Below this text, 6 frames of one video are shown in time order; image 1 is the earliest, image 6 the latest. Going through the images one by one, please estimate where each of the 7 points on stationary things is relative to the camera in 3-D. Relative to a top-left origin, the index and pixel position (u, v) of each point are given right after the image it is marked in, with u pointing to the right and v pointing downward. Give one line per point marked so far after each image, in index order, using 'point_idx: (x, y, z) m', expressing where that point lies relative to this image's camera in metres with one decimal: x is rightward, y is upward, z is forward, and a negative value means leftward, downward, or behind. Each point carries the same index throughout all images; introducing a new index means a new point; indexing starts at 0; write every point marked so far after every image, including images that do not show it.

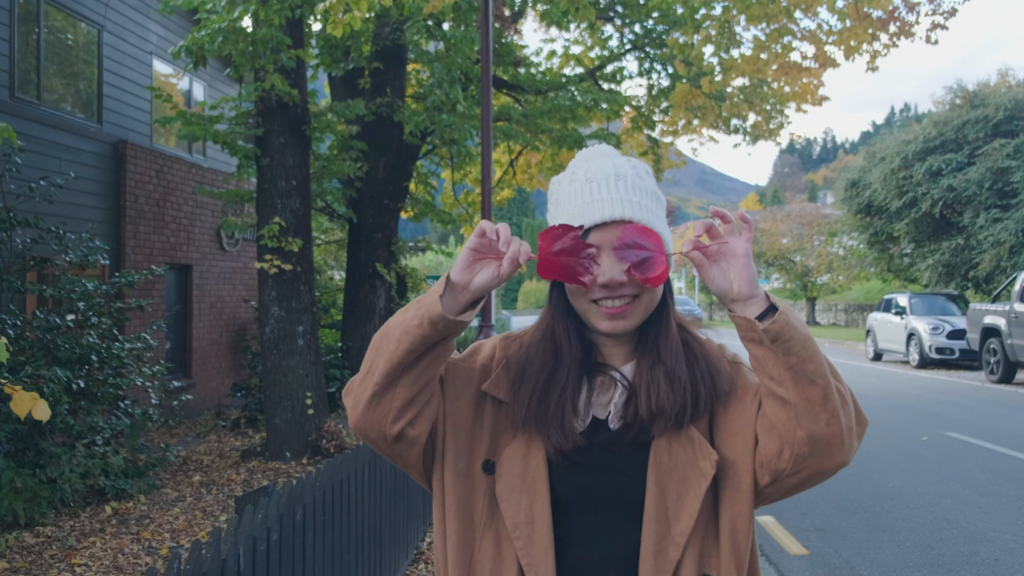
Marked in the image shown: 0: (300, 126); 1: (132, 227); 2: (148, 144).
0: (-1.4, +1.0, +7.3) m
1: (-3.4, +0.5, +10.2) m
2: (-3.4, +1.4, +10.9) m
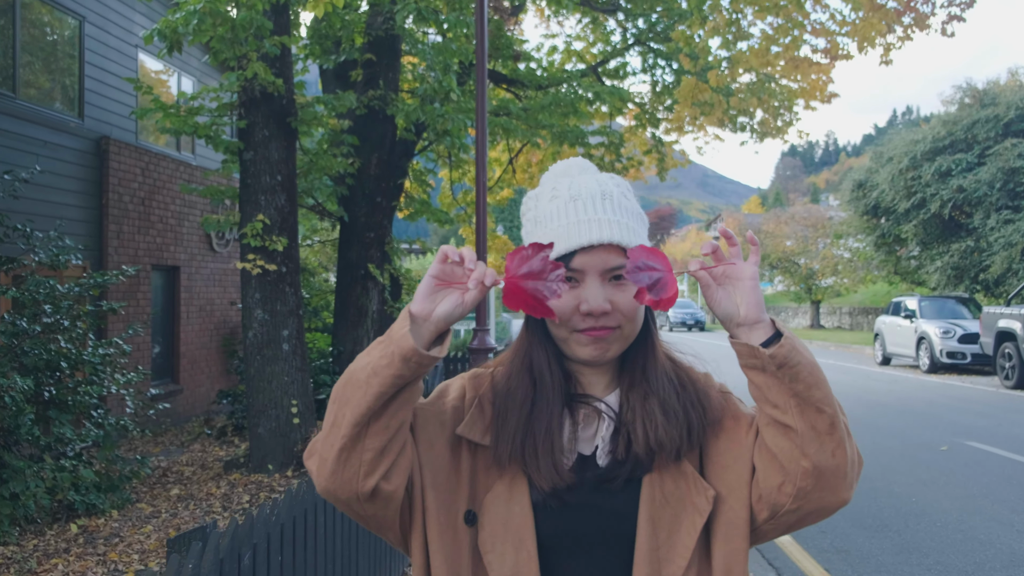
0: (-1.4, +1.0, +6.9) m
1: (-3.4, +0.5, +9.8) m
2: (-3.4, +1.3, +10.5) m
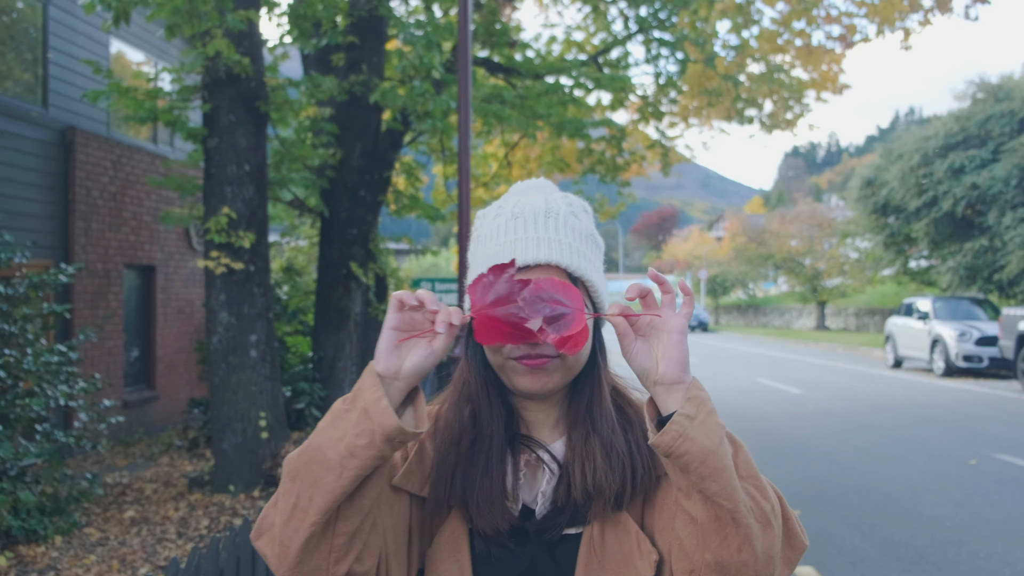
0: (-1.4, +1.0, +6.3) m
1: (-3.4, +0.5, +9.2) m
2: (-3.5, +1.3, +9.9) m
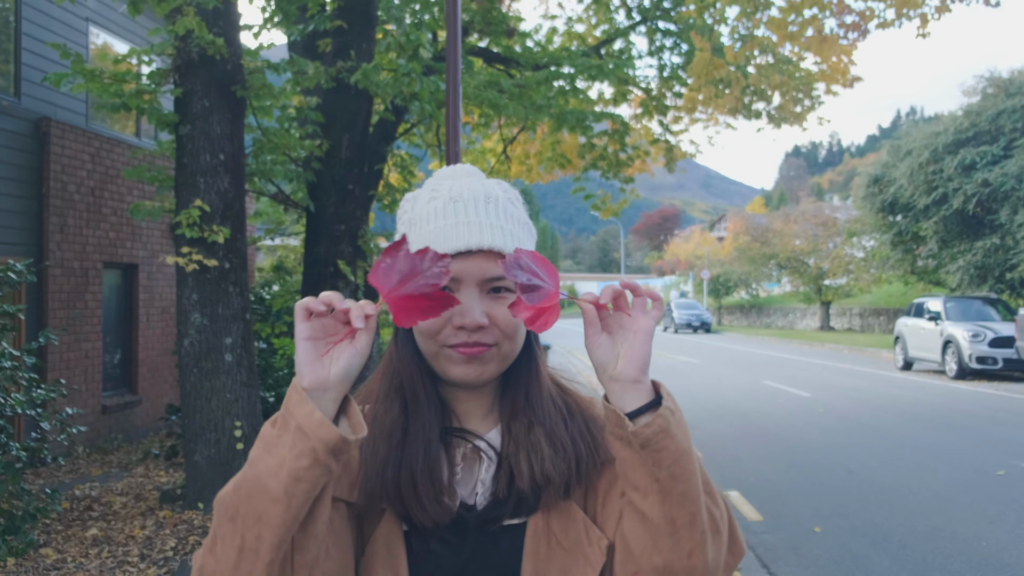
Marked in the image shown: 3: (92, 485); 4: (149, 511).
0: (-1.4, +1.0, +5.8) m
1: (-3.4, +0.5, +8.7) m
2: (-3.5, +1.3, +9.4) m
3: (-2.5, -1.2, +6.7) m
4: (-1.8, -1.1, +5.8) m
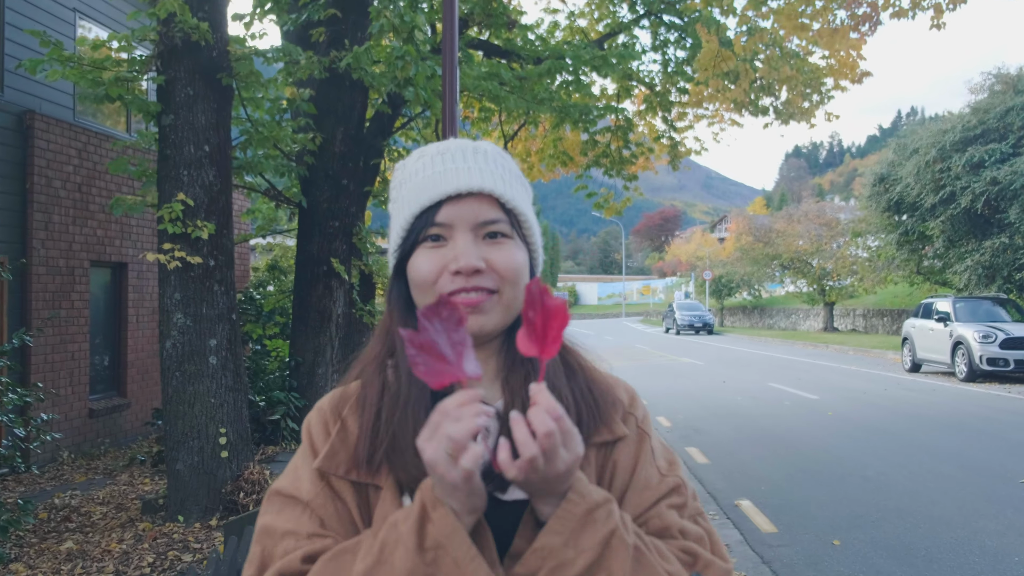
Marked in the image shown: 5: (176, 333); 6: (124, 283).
0: (-1.4, +1.0, +5.5) m
1: (-3.4, +0.5, +8.4) m
2: (-3.5, +1.3, +9.1) m
3: (-2.4, -1.1, +6.4) m
4: (-1.8, -1.1, +5.5) m
5: (-1.6, -0.2, +5.3) m
6: (-3.3, 0.0, +9.9) m
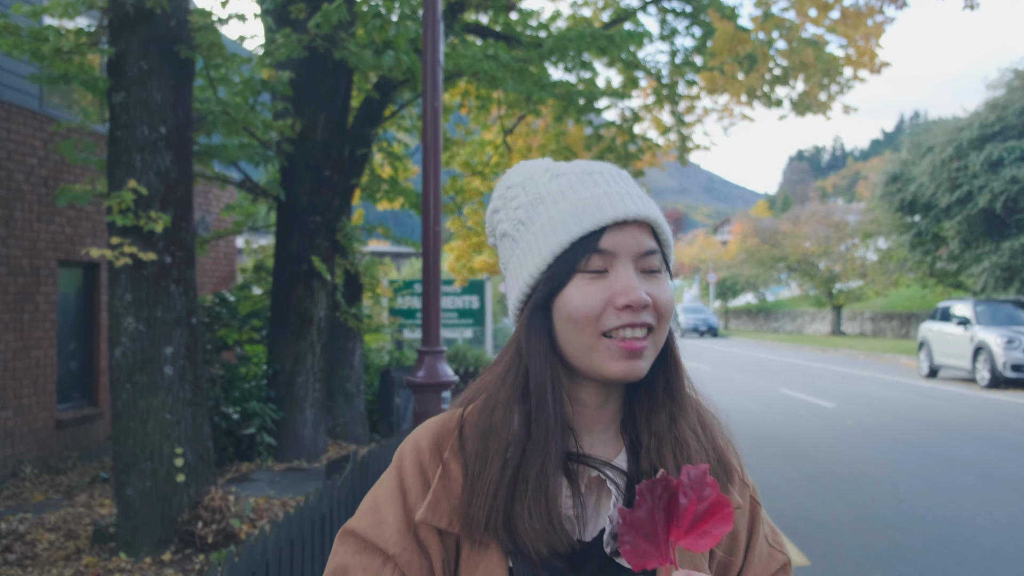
0: (-1.4, +1.0, +4.9) m
1: (-3.4, +0.5, +7.8) m
2: (-3.5, +1.3, +8.5) m
3: (-2.5, -1.1, +5.8) m
4: (-1.8, -1.1, +4.9) m
5: (-1.6, -0.2, +4.7) m
6: (-3.3, 0.0, +9.3) m
